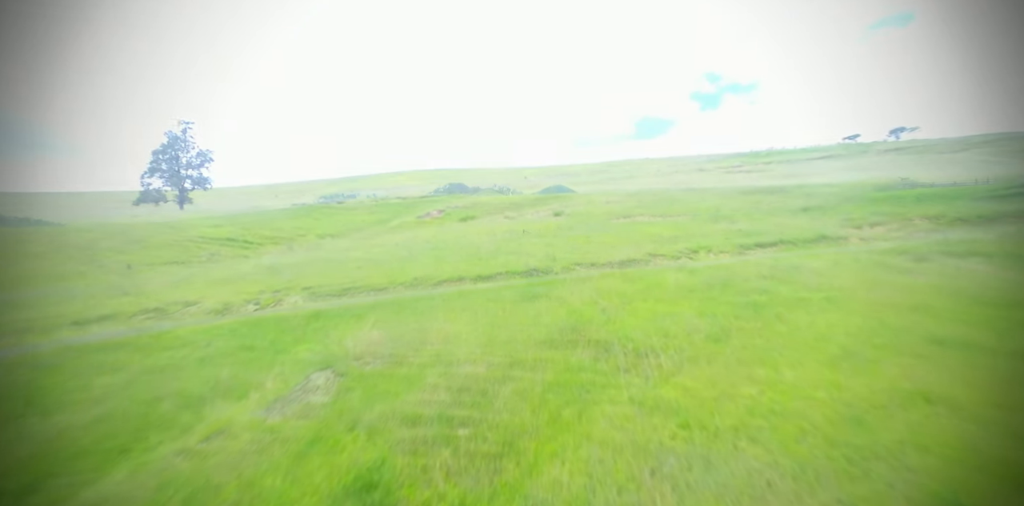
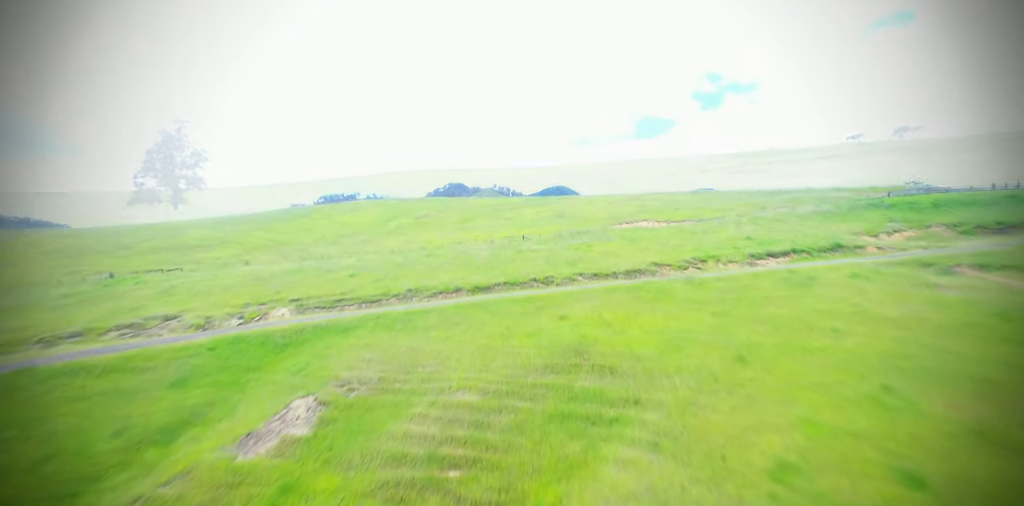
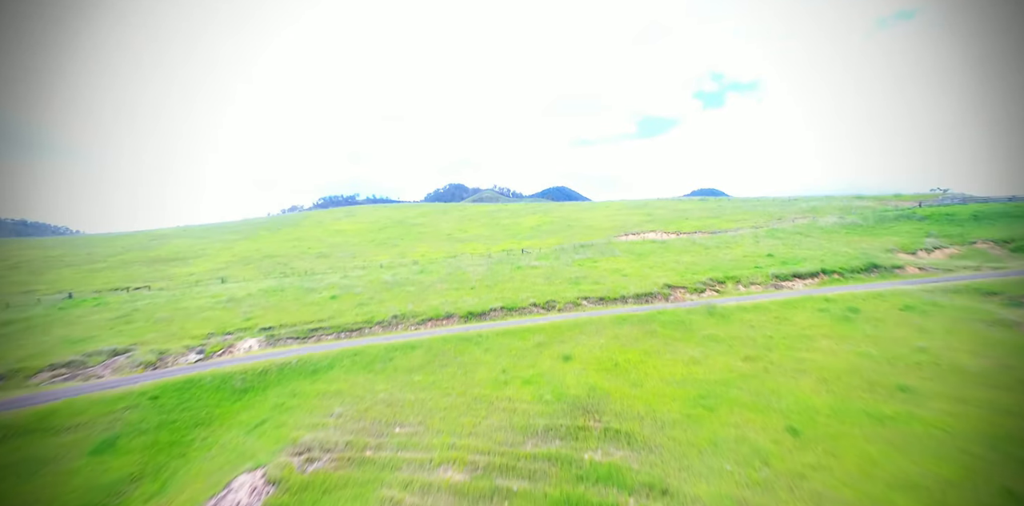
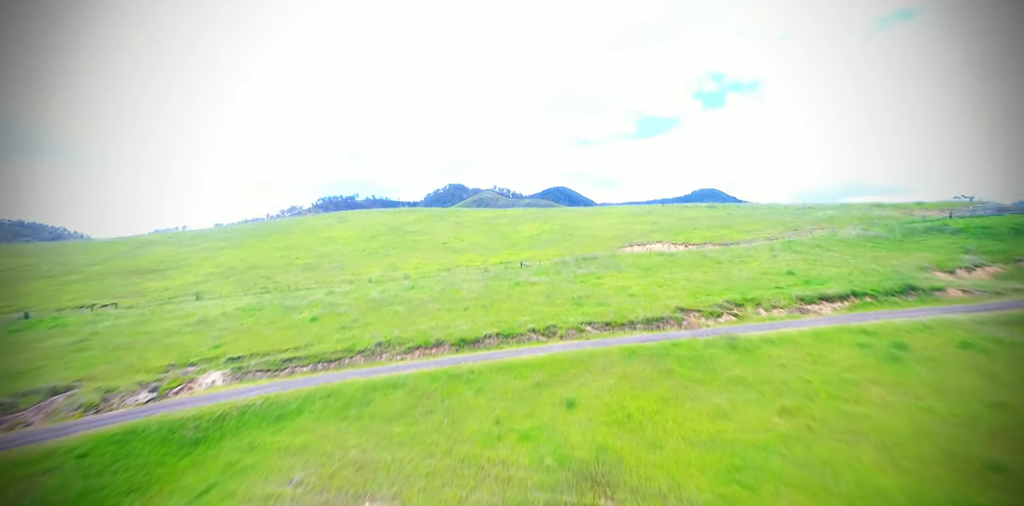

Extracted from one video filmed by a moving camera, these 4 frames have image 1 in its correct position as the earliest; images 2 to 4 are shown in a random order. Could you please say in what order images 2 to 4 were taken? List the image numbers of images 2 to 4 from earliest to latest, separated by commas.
2, 3, 4
